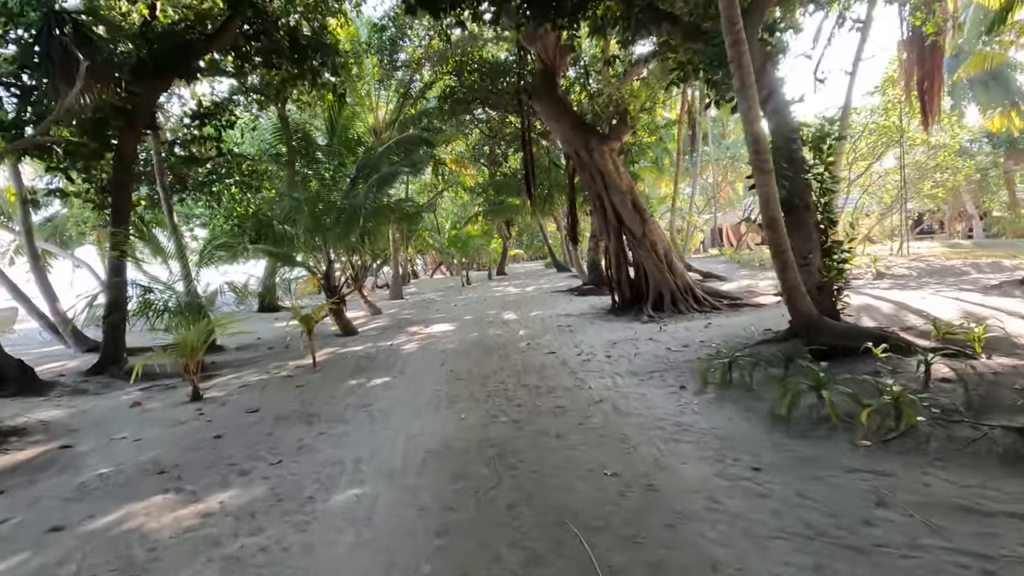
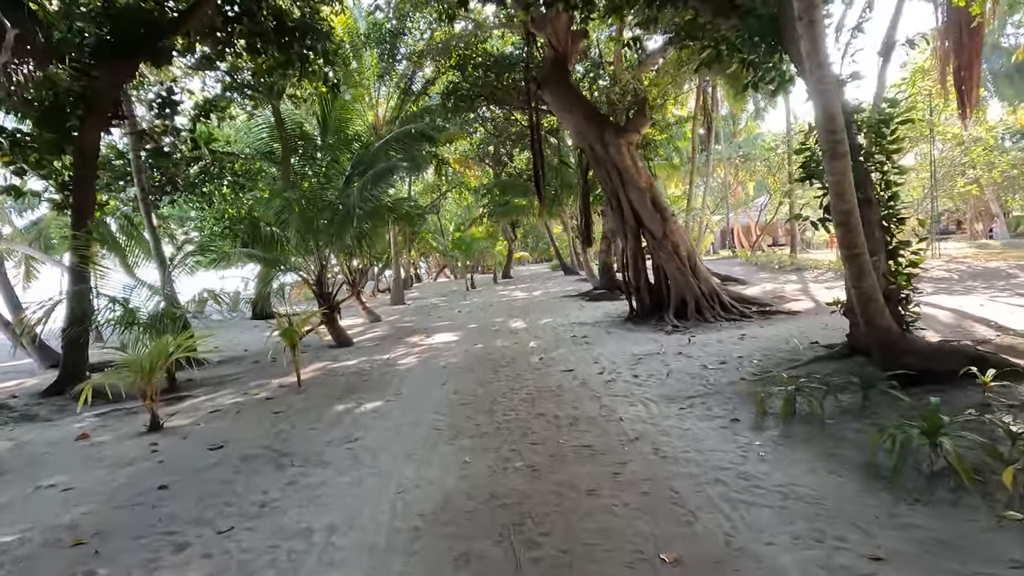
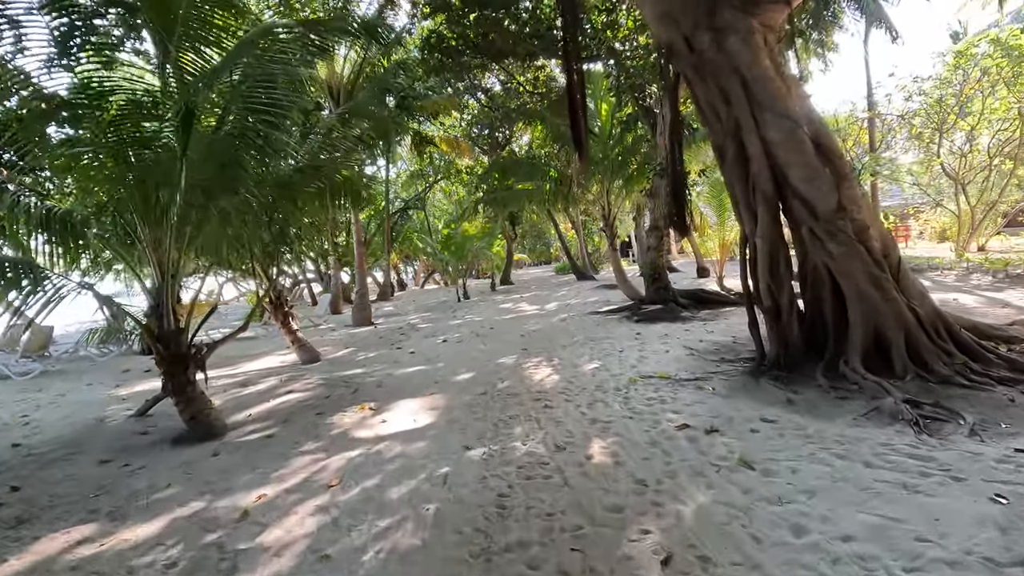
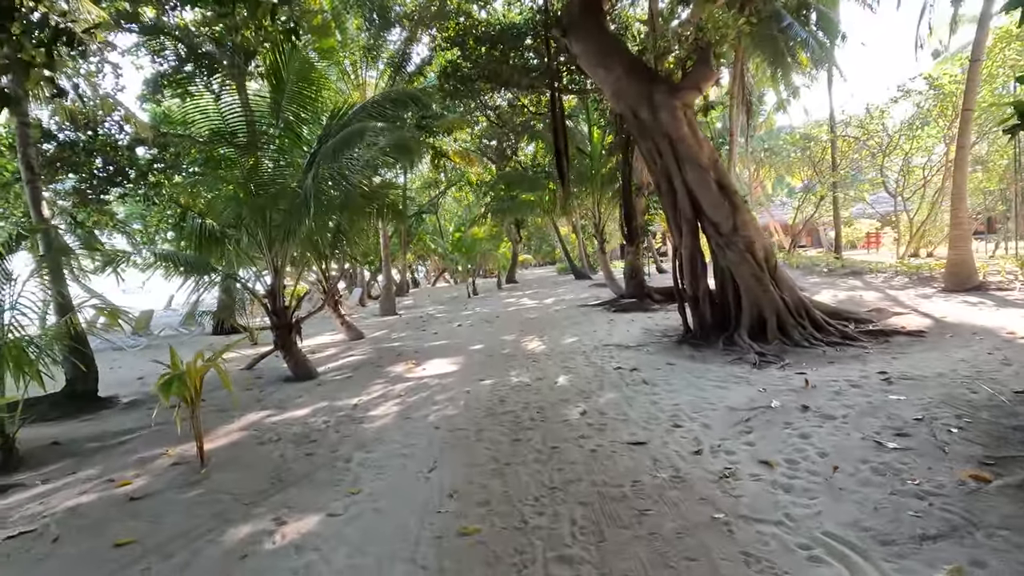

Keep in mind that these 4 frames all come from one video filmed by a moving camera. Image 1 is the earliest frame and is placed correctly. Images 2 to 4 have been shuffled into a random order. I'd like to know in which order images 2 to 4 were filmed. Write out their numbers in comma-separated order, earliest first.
2, 4, 3
